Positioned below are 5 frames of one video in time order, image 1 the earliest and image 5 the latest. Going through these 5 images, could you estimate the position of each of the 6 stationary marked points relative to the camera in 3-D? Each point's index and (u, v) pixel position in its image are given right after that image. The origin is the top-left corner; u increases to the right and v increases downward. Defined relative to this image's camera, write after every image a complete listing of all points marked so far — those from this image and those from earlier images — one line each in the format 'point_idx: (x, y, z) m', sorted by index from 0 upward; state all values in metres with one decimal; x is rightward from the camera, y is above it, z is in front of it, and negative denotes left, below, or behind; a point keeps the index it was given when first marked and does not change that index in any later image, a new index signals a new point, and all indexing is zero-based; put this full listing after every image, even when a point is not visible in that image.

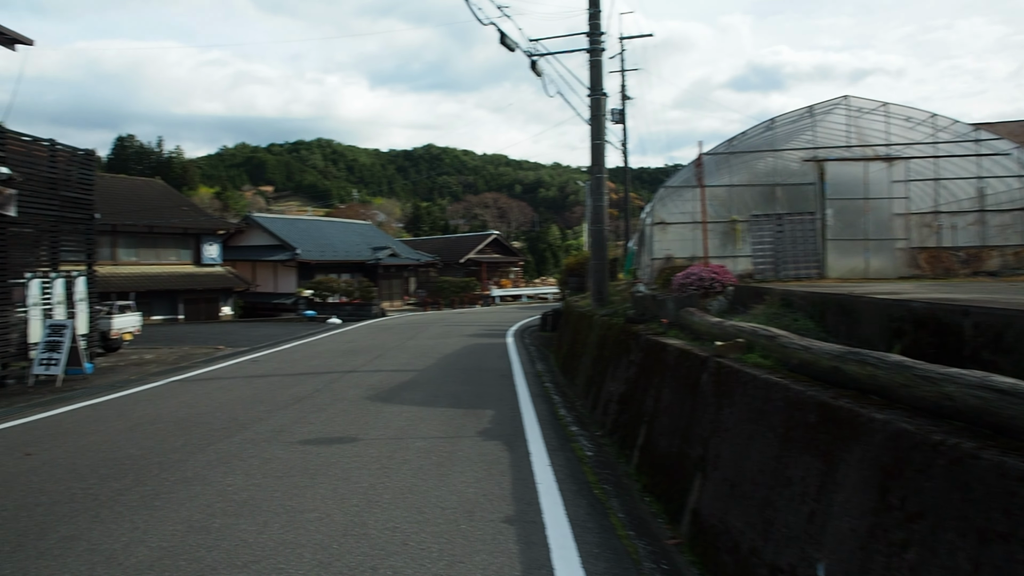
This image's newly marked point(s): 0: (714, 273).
0: (+2.1, +0.2, +8.5) m
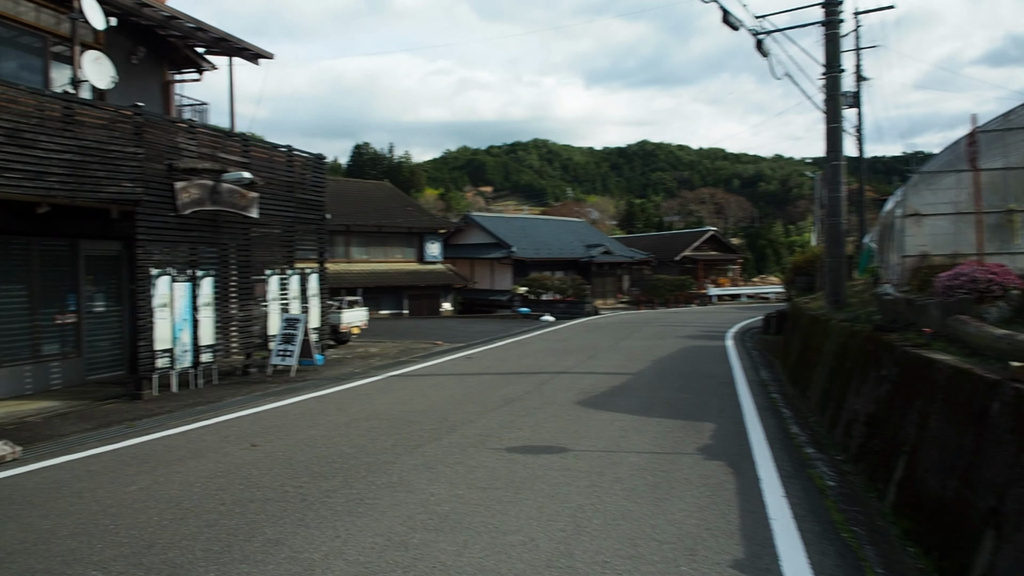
0: (+4.2, +0.1, +7.2) m
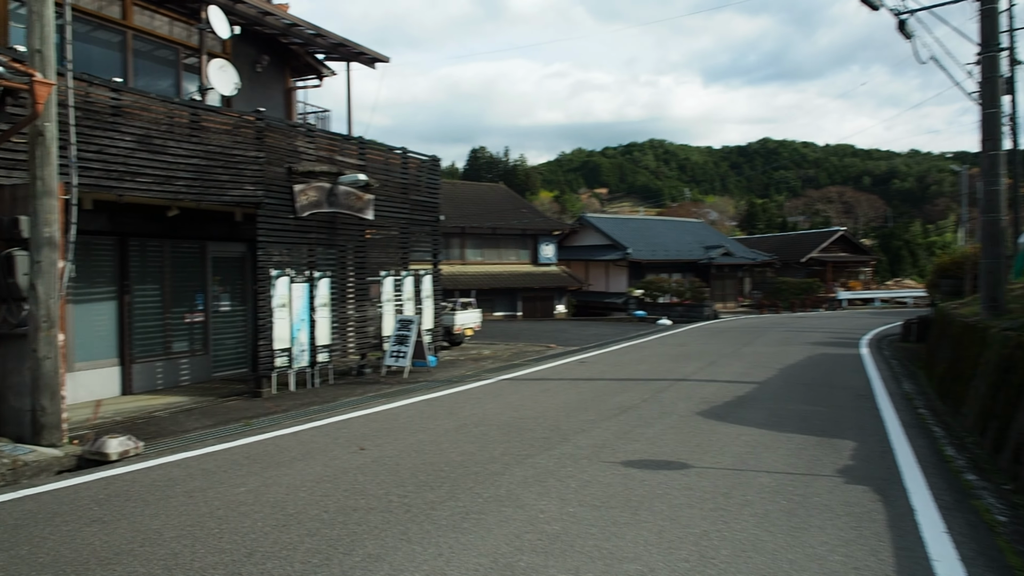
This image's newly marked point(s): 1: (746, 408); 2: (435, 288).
0: (+5.1, +0.1, +6.2) m
1: (+2.5, -1.3, +8.5) m
2: (-1.4, 0.0, +14.7) m
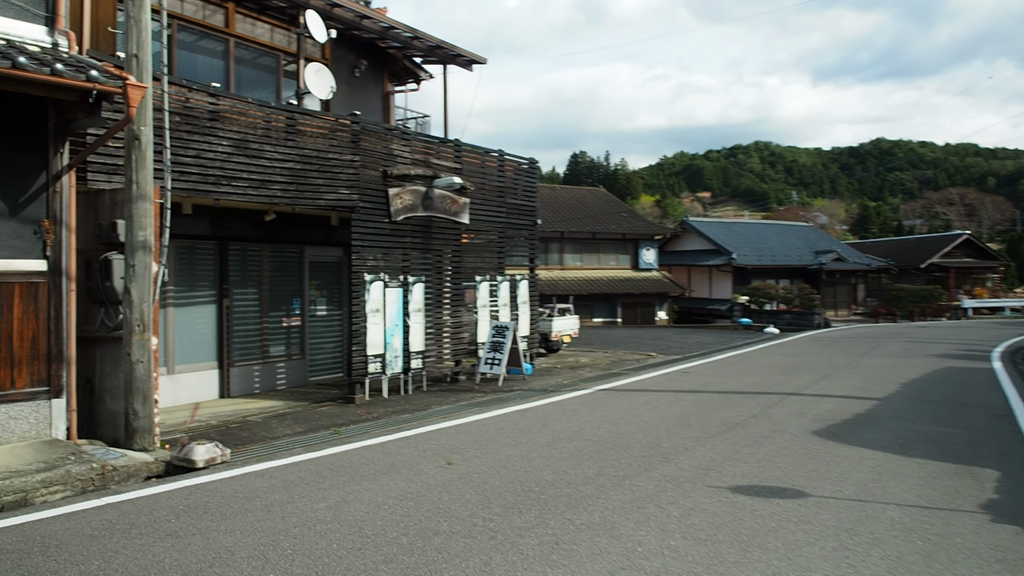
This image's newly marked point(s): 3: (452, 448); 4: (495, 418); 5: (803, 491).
0: (+5.7, 0.0, +5.1) m
1: (+3.4, -1.3, +7.7) m
2: (+0.4, -0.1, +14.4) m
3: (-0.5, -1.3, +6.8) m
4: (-0.2, -1.4, +8.6) m
5: (+1.9, -1.3, +5.3) m
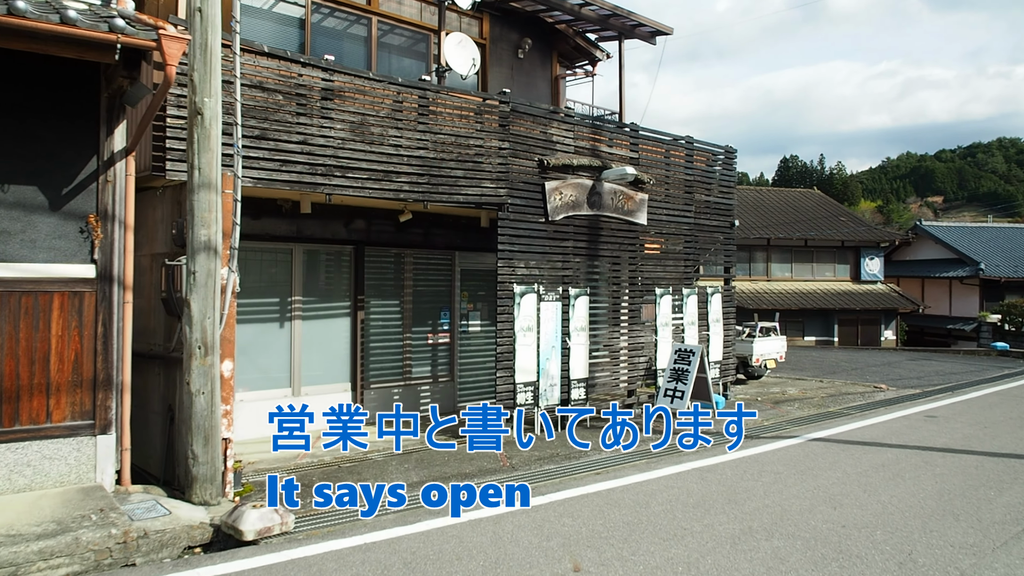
0: (+6.1, -0.1, +1.6) m
1: (+4.5, -1.5, +4.7) m
2: (+3.2, -0.3, +11.9) m
3: (+0.4, -1.4, +4.8) m
4: (+1.2, -1.5, +6.4) m
5: (+2.4, -1.4, +2.8) m
